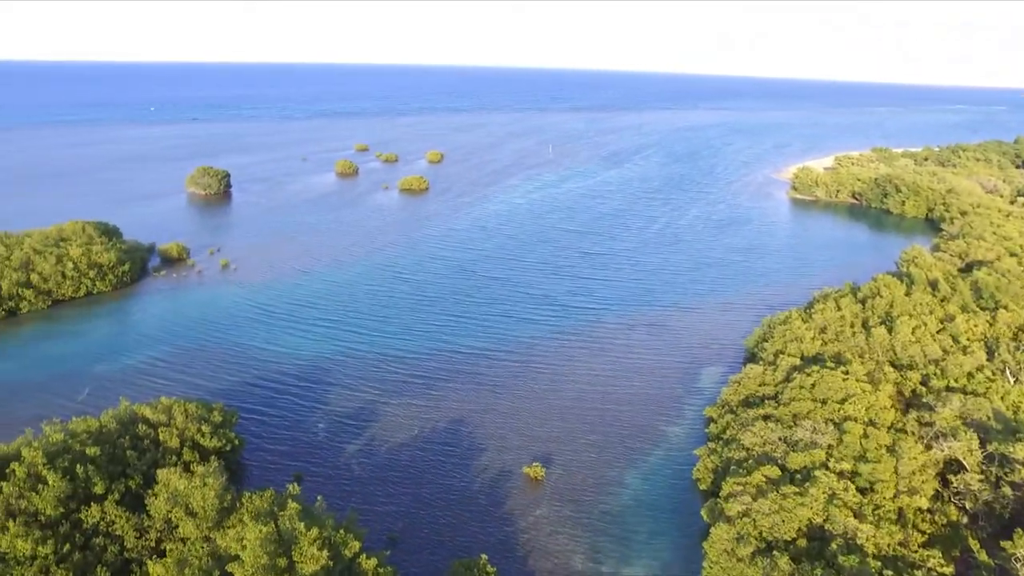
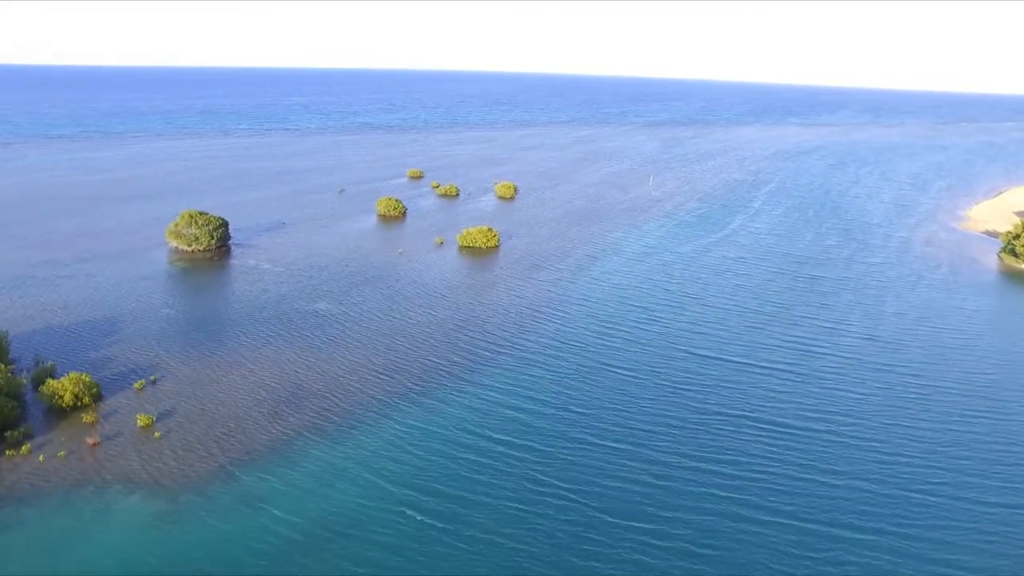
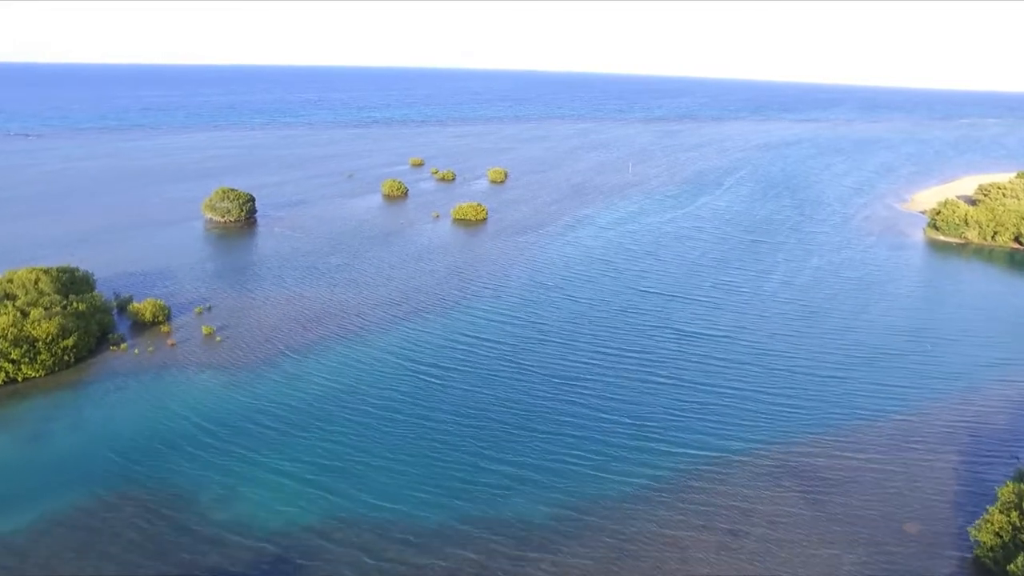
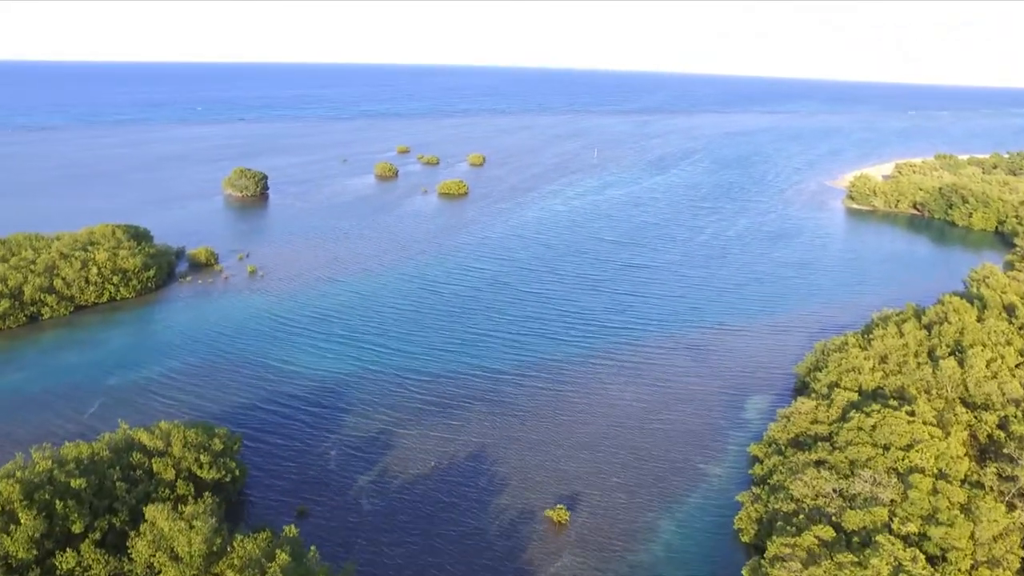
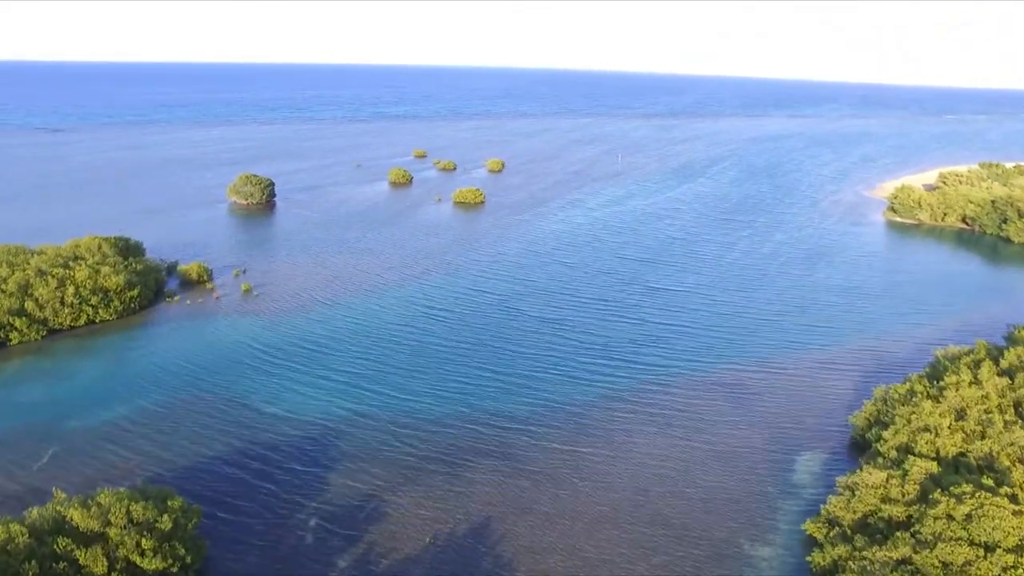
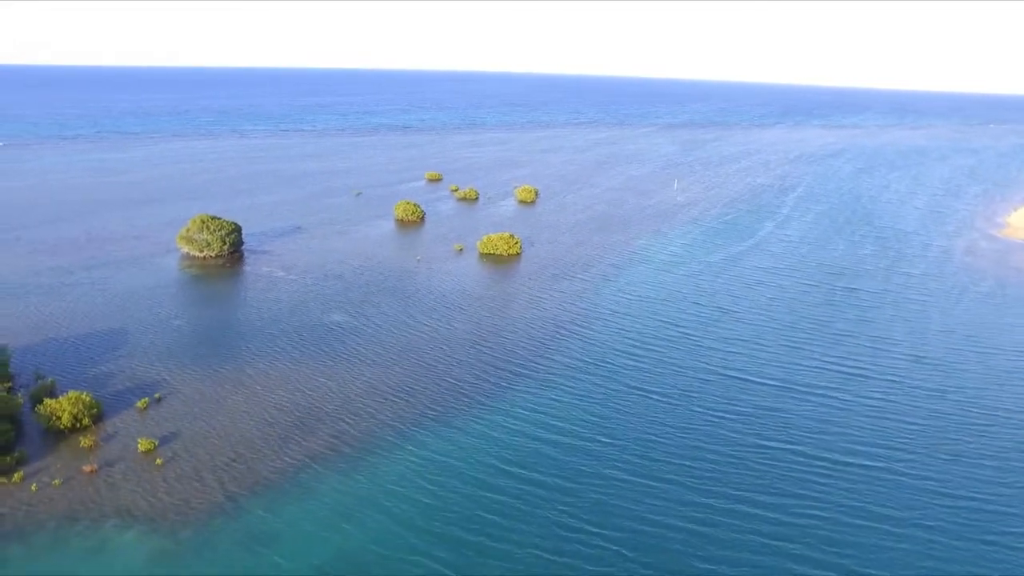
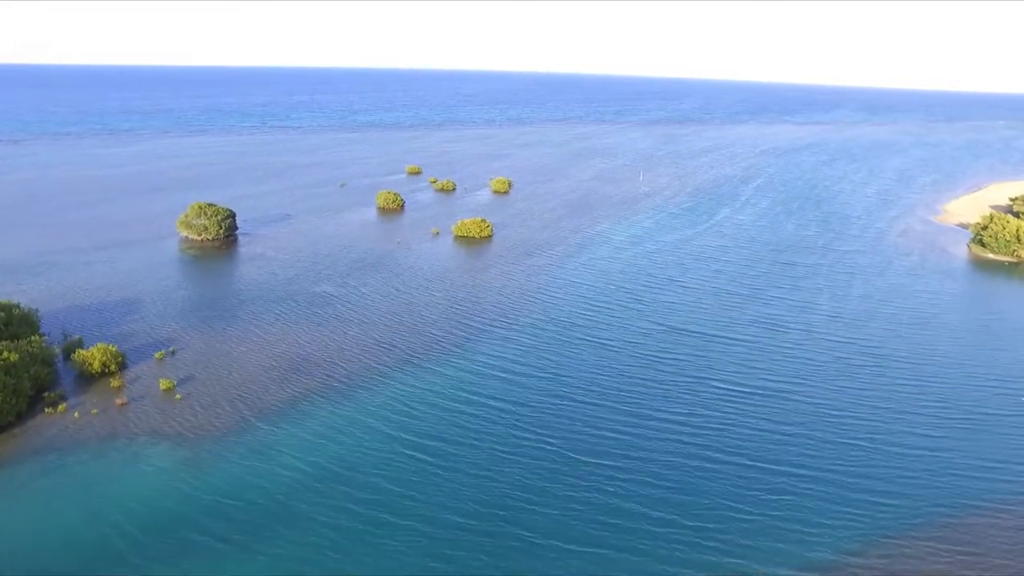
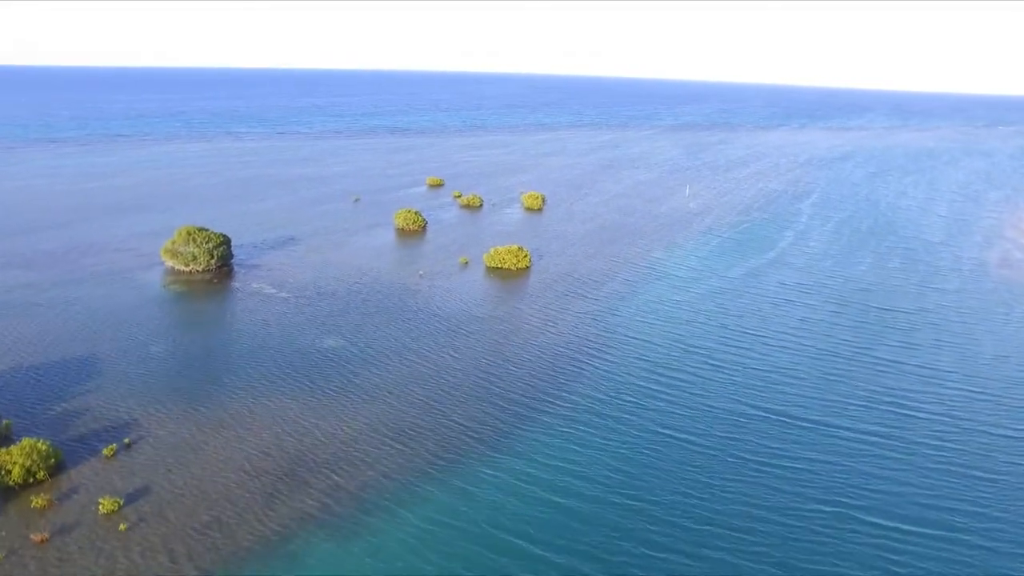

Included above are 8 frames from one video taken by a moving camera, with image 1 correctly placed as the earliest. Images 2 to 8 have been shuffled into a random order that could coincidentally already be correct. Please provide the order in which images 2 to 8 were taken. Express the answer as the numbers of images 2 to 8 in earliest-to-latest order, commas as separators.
4, 5, 3, 7, 2, 6, 8
